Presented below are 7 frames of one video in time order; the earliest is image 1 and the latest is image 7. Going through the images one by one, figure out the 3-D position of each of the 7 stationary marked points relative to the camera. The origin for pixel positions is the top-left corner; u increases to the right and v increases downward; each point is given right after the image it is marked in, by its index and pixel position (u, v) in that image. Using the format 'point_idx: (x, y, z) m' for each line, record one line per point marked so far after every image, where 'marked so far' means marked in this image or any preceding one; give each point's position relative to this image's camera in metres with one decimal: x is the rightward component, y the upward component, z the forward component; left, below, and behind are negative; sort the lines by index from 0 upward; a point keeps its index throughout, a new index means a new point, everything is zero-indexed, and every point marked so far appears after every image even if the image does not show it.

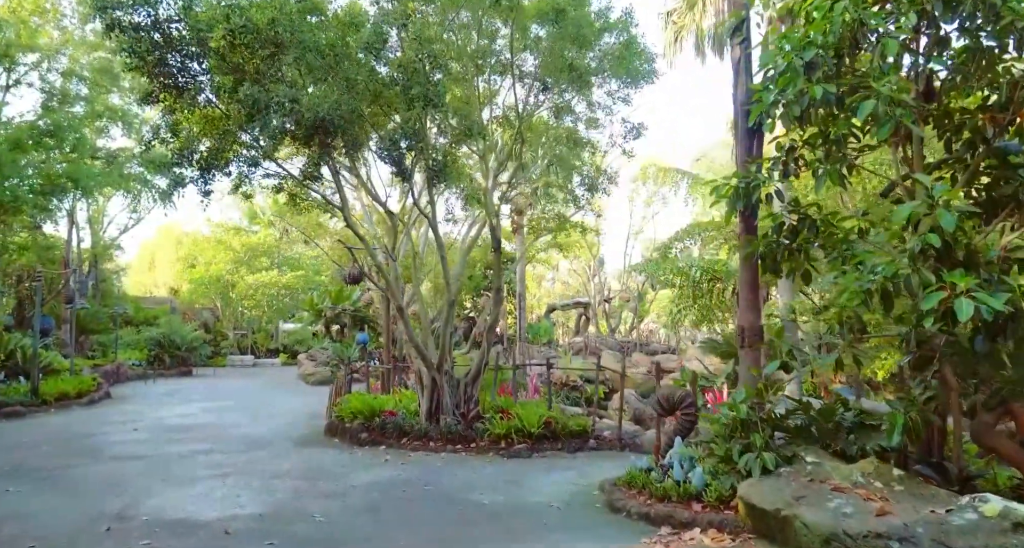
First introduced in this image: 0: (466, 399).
0: (-0.5, -1.4, +7.2) m
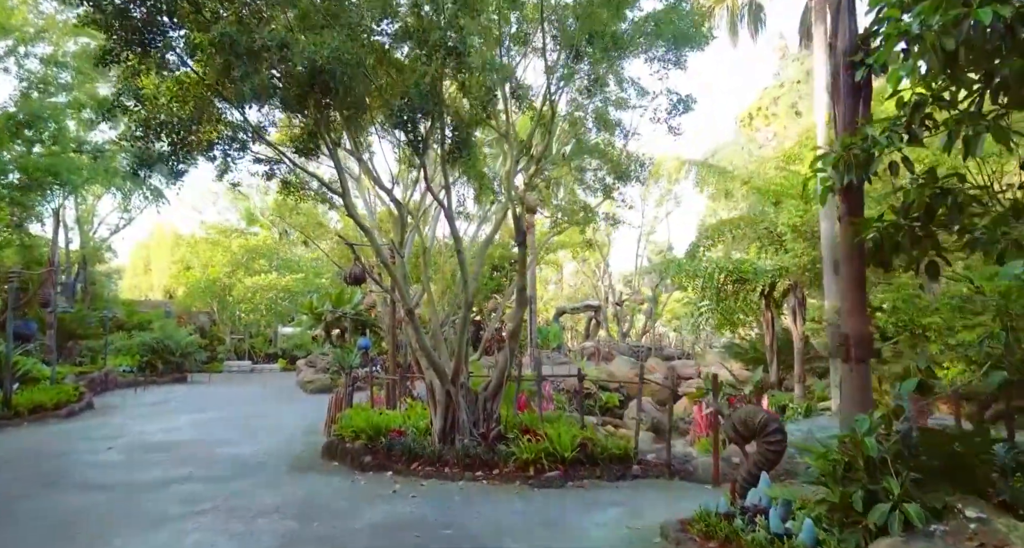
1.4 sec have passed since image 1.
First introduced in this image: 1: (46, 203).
0: (-0.3, -1.3, +6.3) m
1: (-11.0, +1.7, +15.7) m
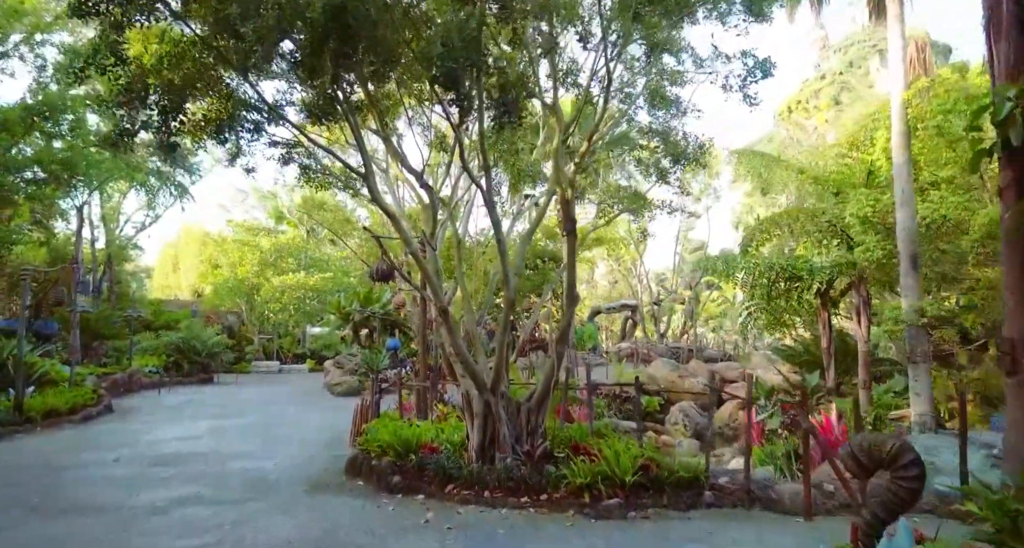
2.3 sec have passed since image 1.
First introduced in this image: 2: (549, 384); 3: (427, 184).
0: (+0.1, -1.3, +5.5) m
1: (-10.2, +1.7, +15.3) m
2: (+0.3, -0.9, +5.5) m
3: (-0.8, +0.8, +6.1) m
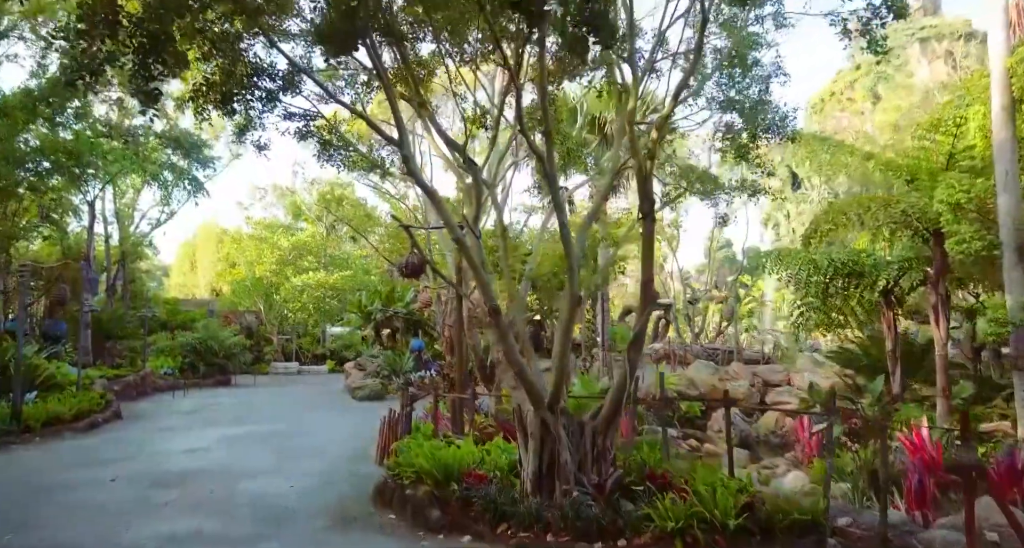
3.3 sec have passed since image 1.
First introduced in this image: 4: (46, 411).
0: (+0.6, -1.2, +4.5) m
1: (-9.5, +1.8, +14.6) m
2: (+0.7, -0.9, +4.5) m
3: (-0.3, +0.9, +5.2) m
4: (-6.6, -1.9, +9.5) m
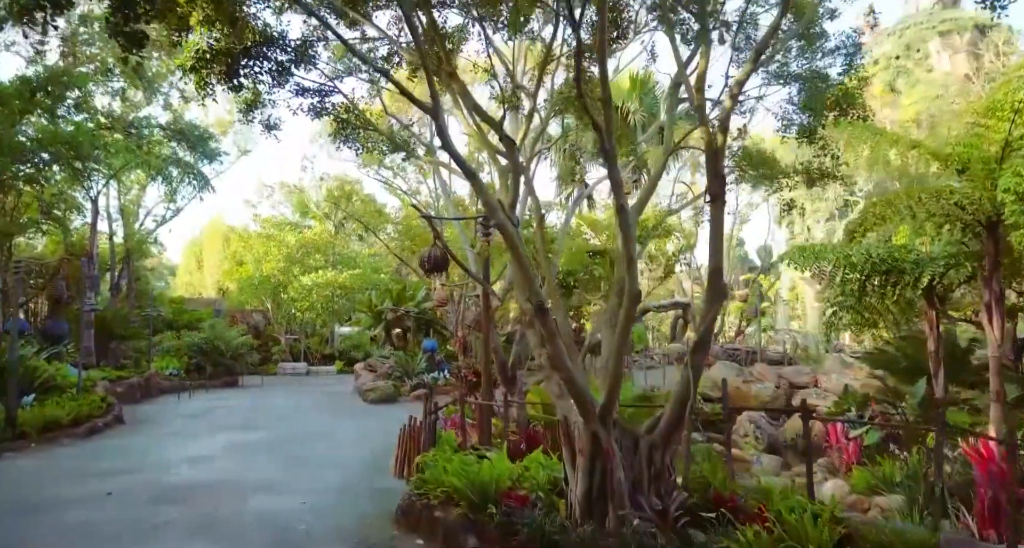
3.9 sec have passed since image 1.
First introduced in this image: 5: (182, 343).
0: (+0.8, -1.2, +3.9) m
1: (-9.1, +1.8, +14.1) m
2: (+1.0, -0.8, +3.9) m
3: (-0.1, +0.9, +4.6) m
4: (-6.3, -1.9, +9.0) m
5: (-9.0, -1.9, +18.3) m
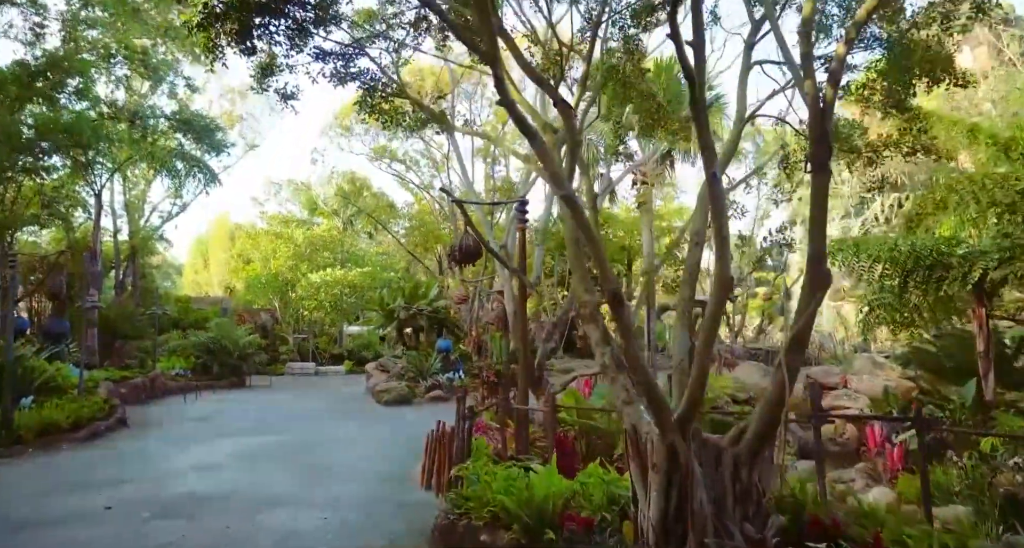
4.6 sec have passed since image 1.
0: (+1.1, -1.1, +3.4) m
1: (-8.8, +1.9, +13.6) m
2: (+1.3, -0.7, +3.4) m
3: (+0.3, +1.0, +4.0) m
4: (-5.9, -1.8, +8.4) m
5: (-8.6, -1.8, +17.8) m
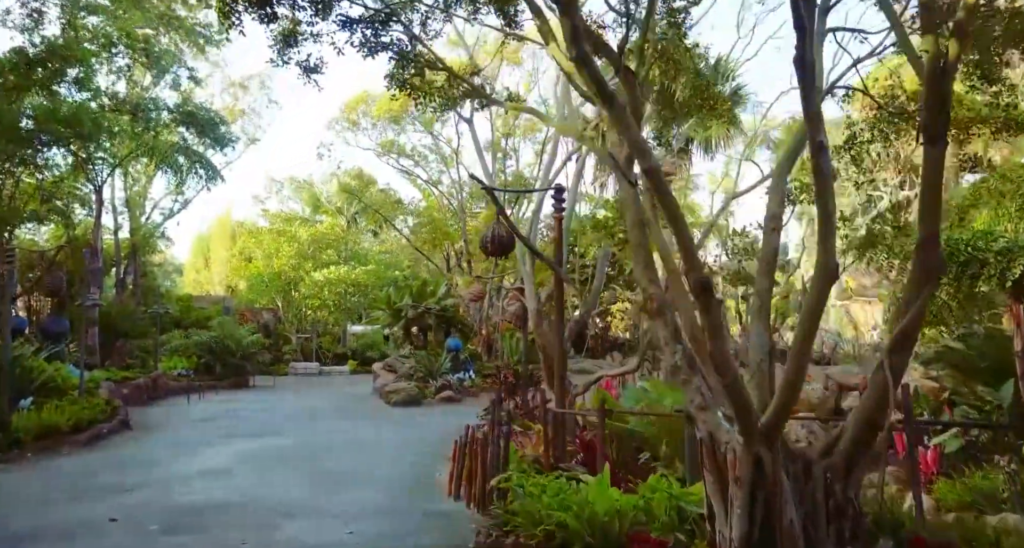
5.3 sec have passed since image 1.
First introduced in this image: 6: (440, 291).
0: (+1.4, -1.1, +3.0) m
1: (-8.5, +2.0, +13.2) m
2: (+1.6, -0.7, +3.0) m
3: (+0.5, +1.1, +3.6) m
4: (-5.6, -1.8, +8.0) m
5: (-8.3, -1.8, +17.4) m
6: (-1.8, -0.4, +17.1) m
